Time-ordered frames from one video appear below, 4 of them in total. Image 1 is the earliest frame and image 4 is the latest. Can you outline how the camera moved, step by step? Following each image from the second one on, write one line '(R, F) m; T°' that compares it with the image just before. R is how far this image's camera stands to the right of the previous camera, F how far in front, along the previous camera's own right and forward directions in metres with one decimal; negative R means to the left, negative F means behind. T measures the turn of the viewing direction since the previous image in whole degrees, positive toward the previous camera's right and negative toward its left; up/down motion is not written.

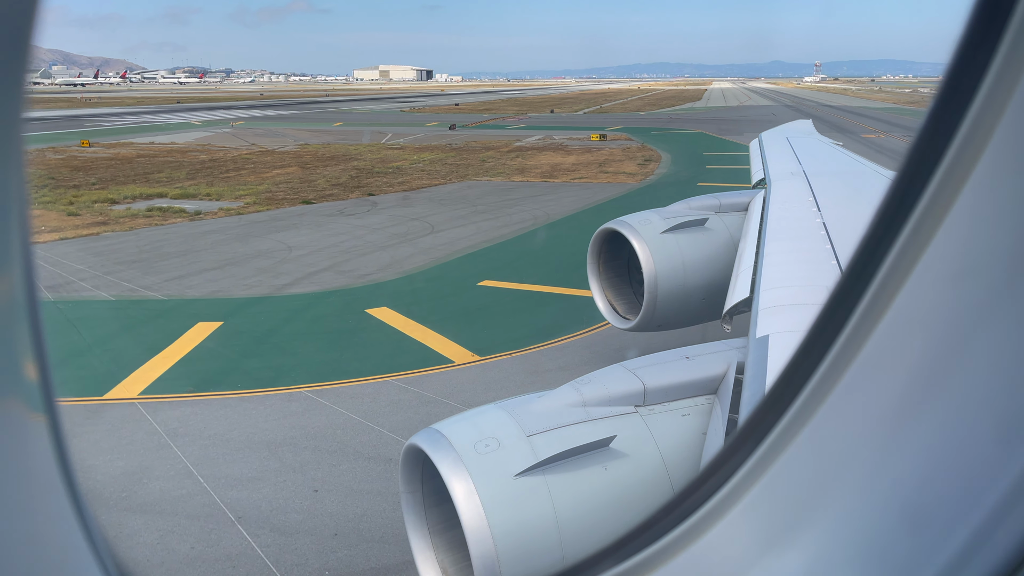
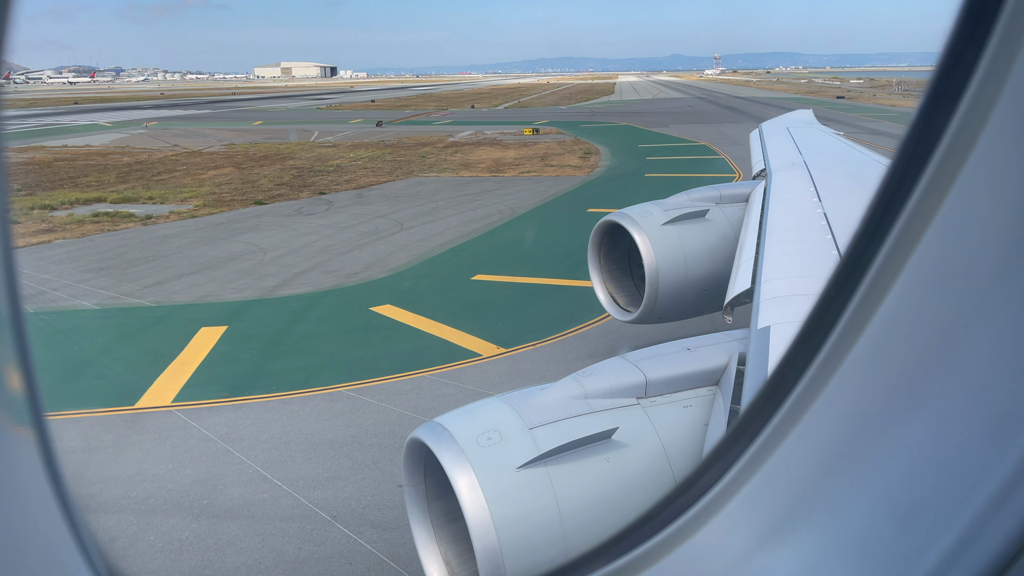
(-1.2, -0.1) m; +4°
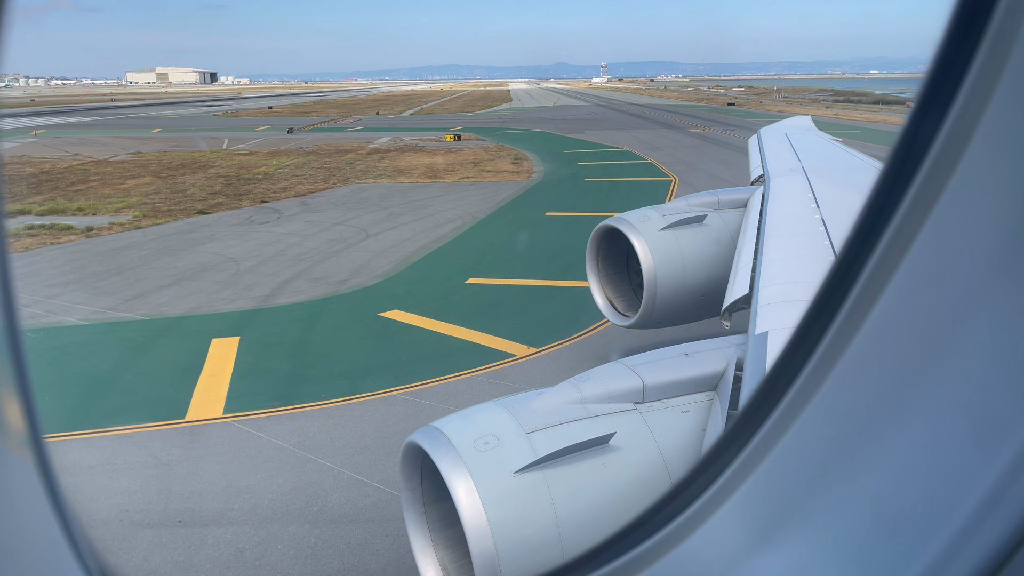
(-1.5, -0.1) m; +5°
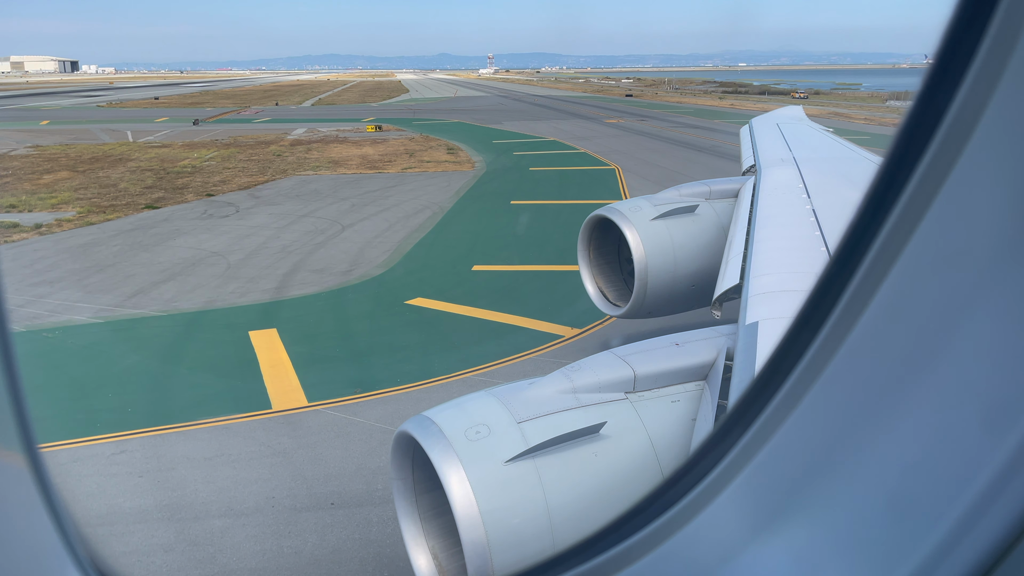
(-1.8, -0.1) m; +5°
